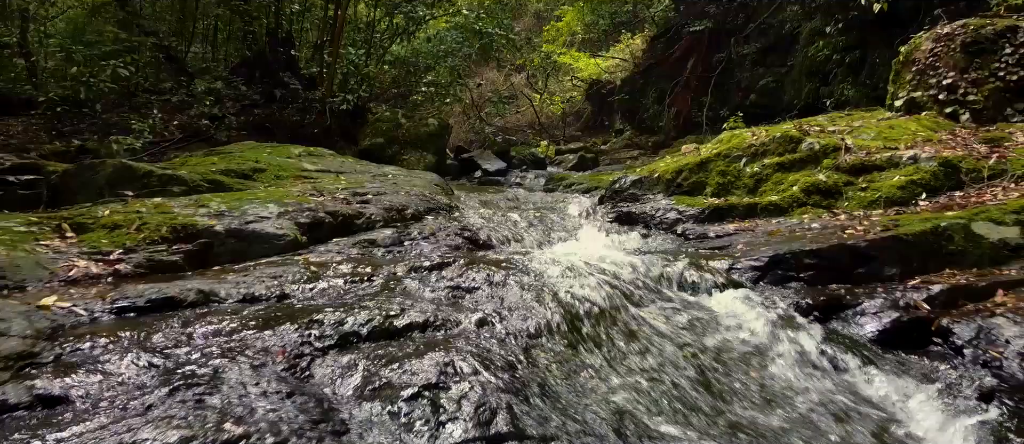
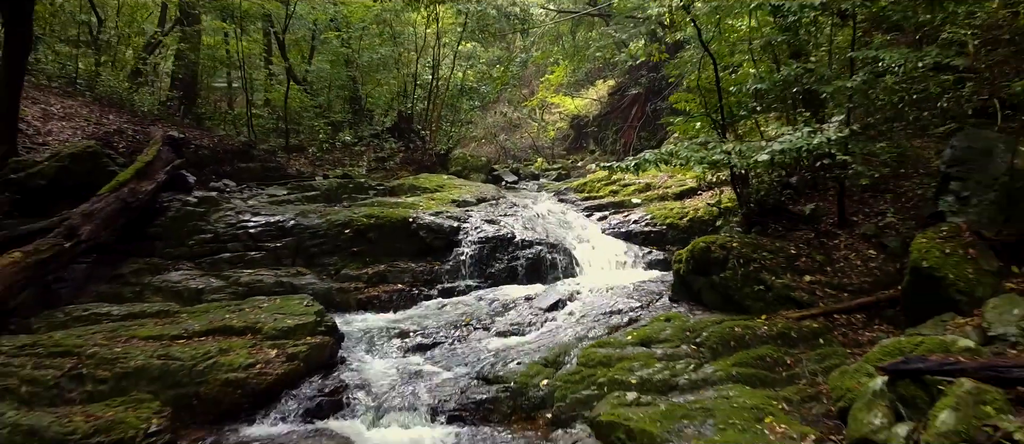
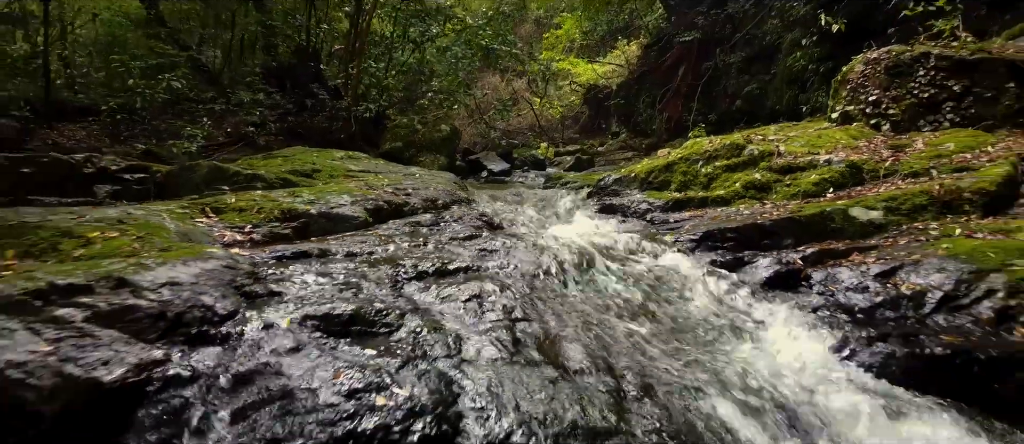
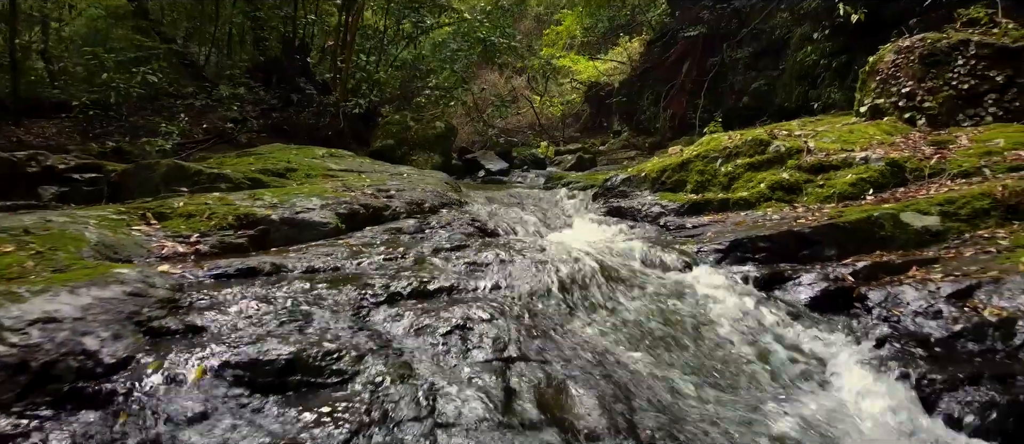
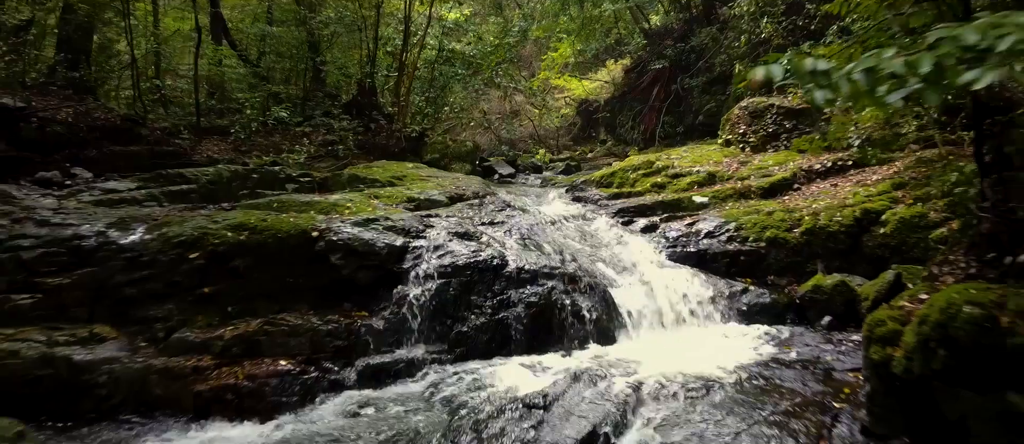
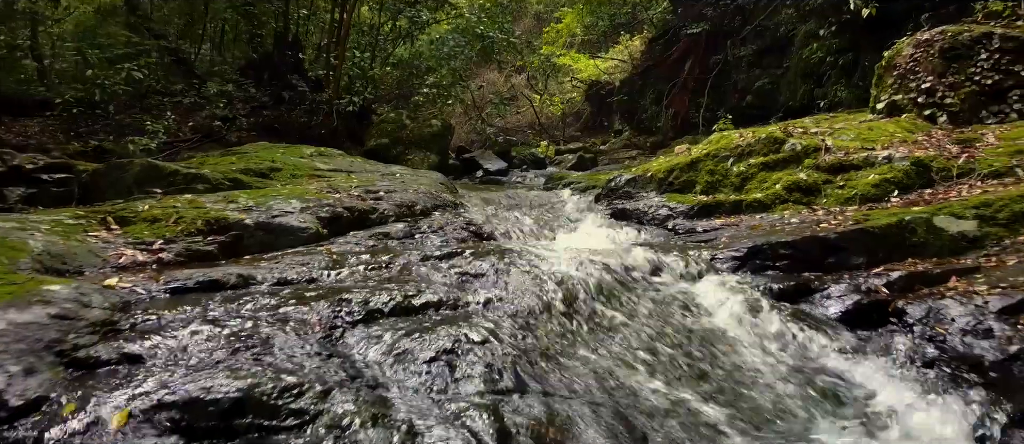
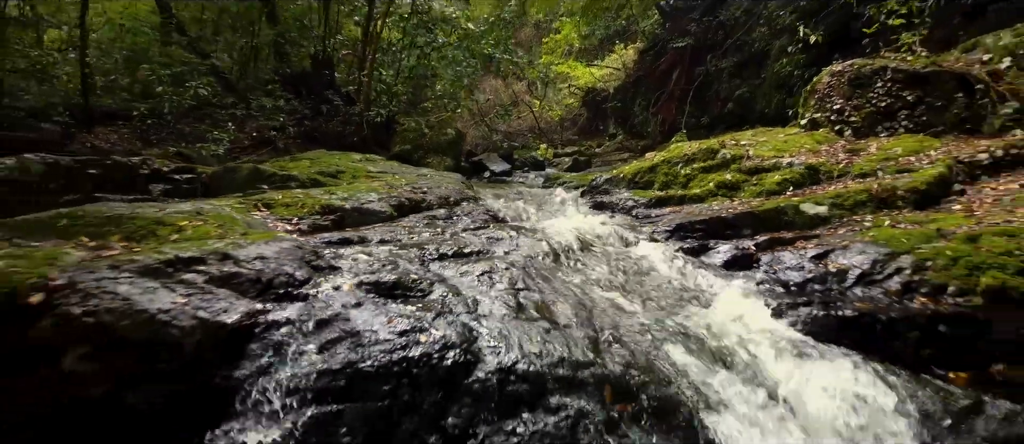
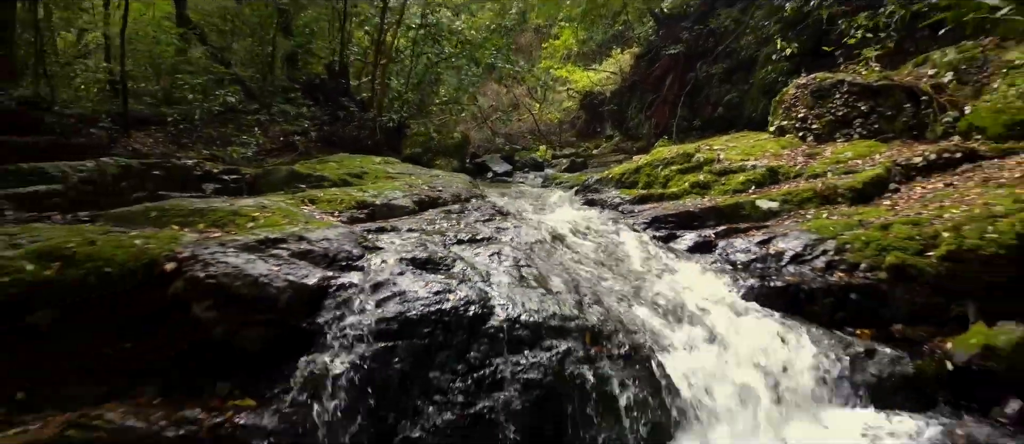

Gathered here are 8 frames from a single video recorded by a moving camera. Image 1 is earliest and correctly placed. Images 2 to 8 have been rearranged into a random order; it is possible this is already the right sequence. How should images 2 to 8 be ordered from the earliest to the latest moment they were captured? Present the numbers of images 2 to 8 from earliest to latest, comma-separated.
6, 4, 3, 7, 8, 5, 2
